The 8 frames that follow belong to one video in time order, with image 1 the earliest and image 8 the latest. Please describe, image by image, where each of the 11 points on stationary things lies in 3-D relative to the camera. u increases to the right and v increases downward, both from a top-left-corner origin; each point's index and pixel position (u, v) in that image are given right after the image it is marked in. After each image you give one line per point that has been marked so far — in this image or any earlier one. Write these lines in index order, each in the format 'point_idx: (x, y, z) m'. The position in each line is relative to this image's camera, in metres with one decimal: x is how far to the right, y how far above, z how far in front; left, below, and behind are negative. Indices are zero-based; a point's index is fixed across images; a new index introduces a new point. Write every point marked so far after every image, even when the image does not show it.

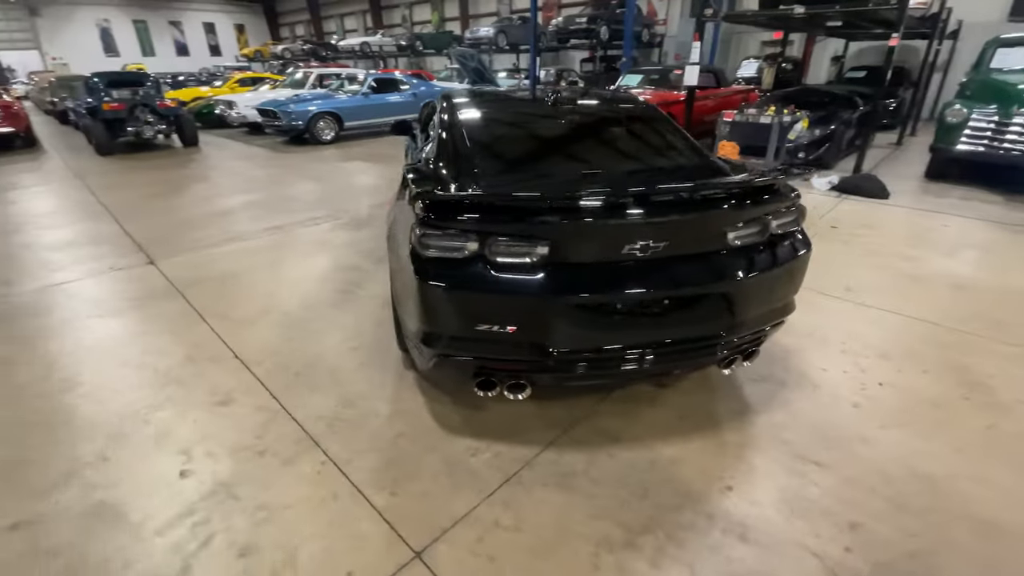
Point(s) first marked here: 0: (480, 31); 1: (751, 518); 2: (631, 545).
0: (-0.9, +7.1, +13.6) m
1: (+0.9, -0.8, +1.8) m
2: (+0.4, -0.9, +1.7) m
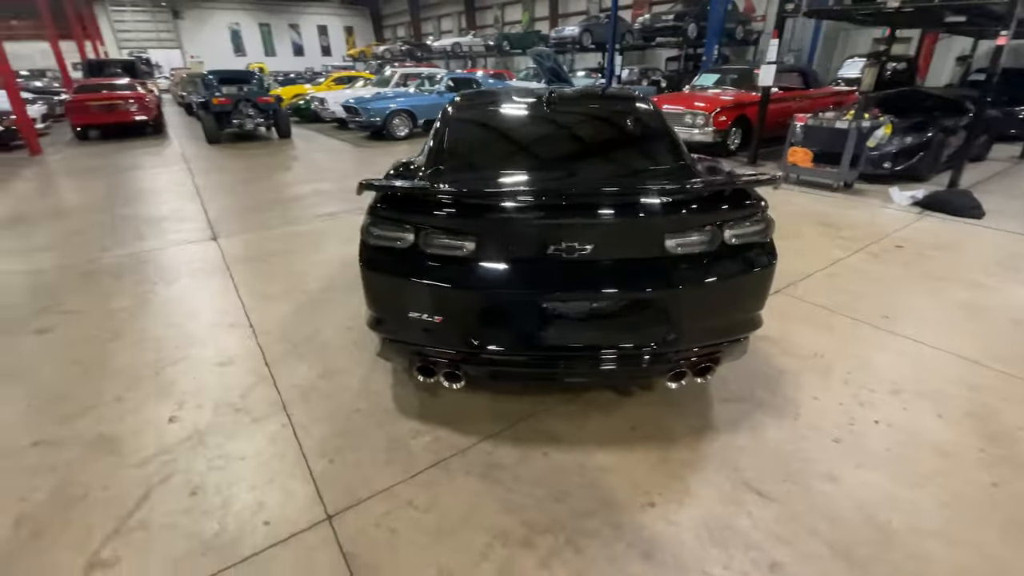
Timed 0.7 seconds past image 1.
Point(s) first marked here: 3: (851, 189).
0: (+1.5, +7.1, +13.6) m
1: (+0.5, -0.9, +1.7) m
2: (+0.1, -0.9, +1.7) m
3: (+4.0, +1.2, +5.8) m
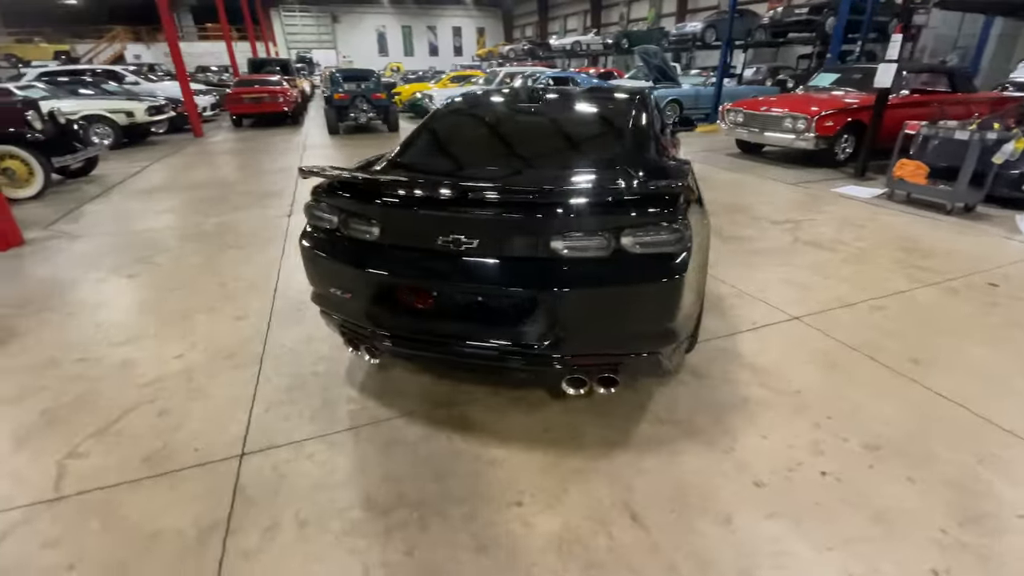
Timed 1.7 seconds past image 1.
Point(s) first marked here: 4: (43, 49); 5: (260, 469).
0: (+4.6, +6.8, +13.0) m
1: (0.0, -0.9, +1.7) m
2: (-0.5, -0.8, +1.8) m
3: (+4.5, +0.7, +4.8) m
4: (-14.8, +7.5, +15.5) m
5: (-1.0, -0.7, +2.0) m
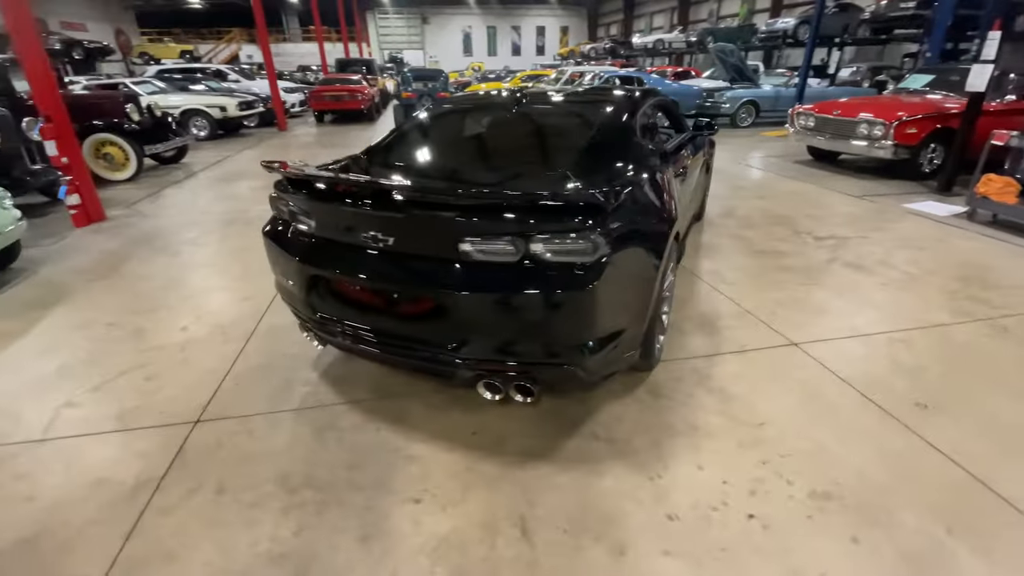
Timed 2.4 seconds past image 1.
0: (+6.5, +6.4, +12.0) m
1: (-0.4, -0.9, +1.7) m
2: (-0.9, -0.8, +1.9) m
3: (+4.6, +0.4, +4.1) m
4: (-12.2, +8.5, +17.6) m
5: (-1.4, -0.7, +2.2) m
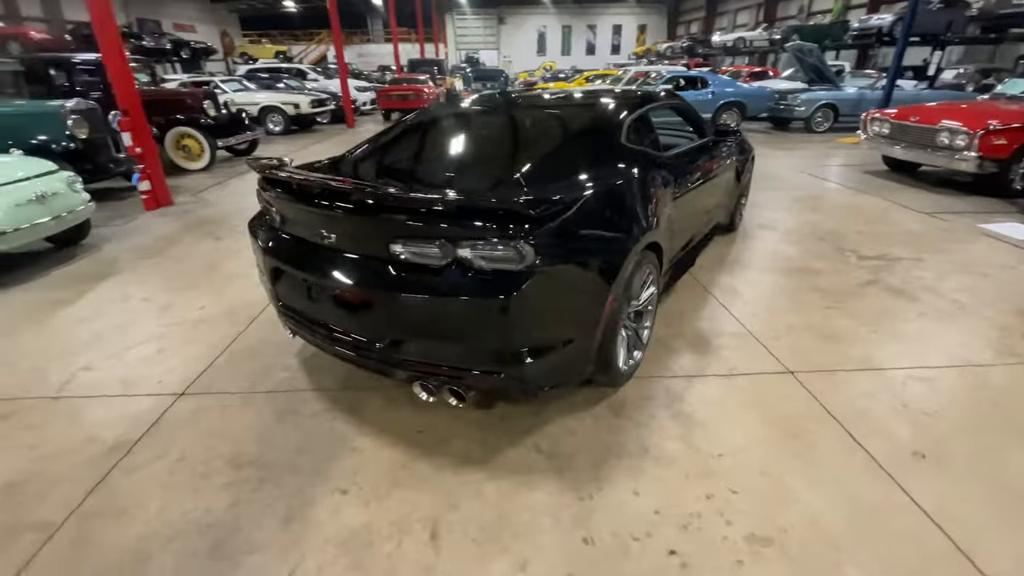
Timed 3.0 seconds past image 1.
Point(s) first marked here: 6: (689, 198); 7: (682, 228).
0: (+8.0, +6.0, +11.0) m
1: (-0.7, -0.8, +1.8) m
2: (-1.1, -0.7, +2.0) m
3: (+4.7, +0.1, +3.4) m
4: (-9.5, +9.3, +19.1) m
5: (-1.6, -0.6, +2.4) m
6: (+1.2, +0.6, +3.2) m
7: (+1.1, +0.4, +3.2) m
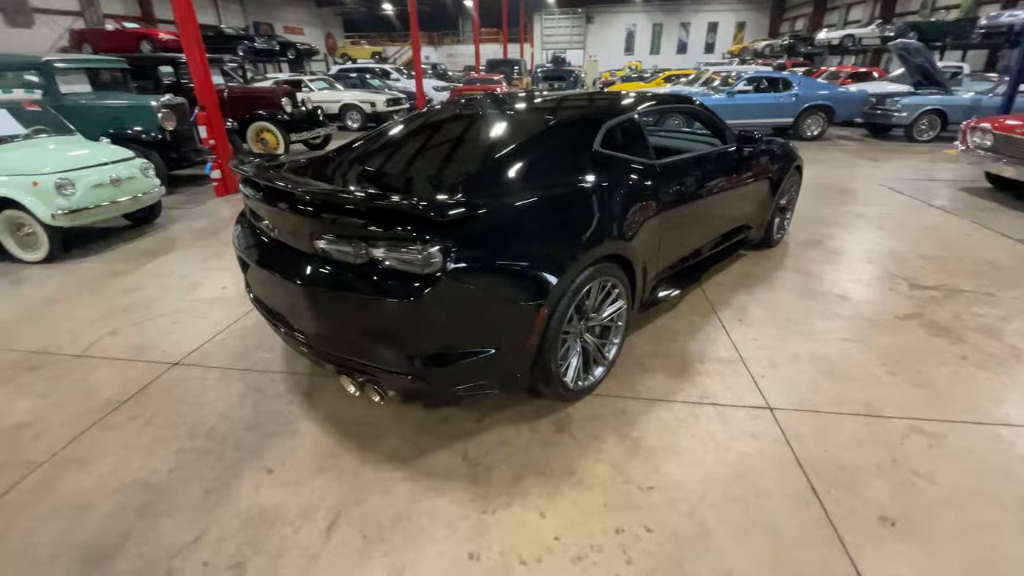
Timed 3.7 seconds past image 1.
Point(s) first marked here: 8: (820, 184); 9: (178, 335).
0: (+9.5, +5.3, +9.5) m
1: (-1.1, -0.8, +1.9) m
2: (-1.4, -0.7, +2.2) m
3: (+4.5, -0.3, +2.6) m
4: (-6.1, +9.8, +20.4) m
5: (-1.8, -0.5, +2.6) m
6: (+1.1, +0.5, +3.0) m
7: (+1.0, +0.3, +3.0) m
8: (+4.0, +1.4, +6.4) m
9: (-2.1, -0.3, +3.0) m
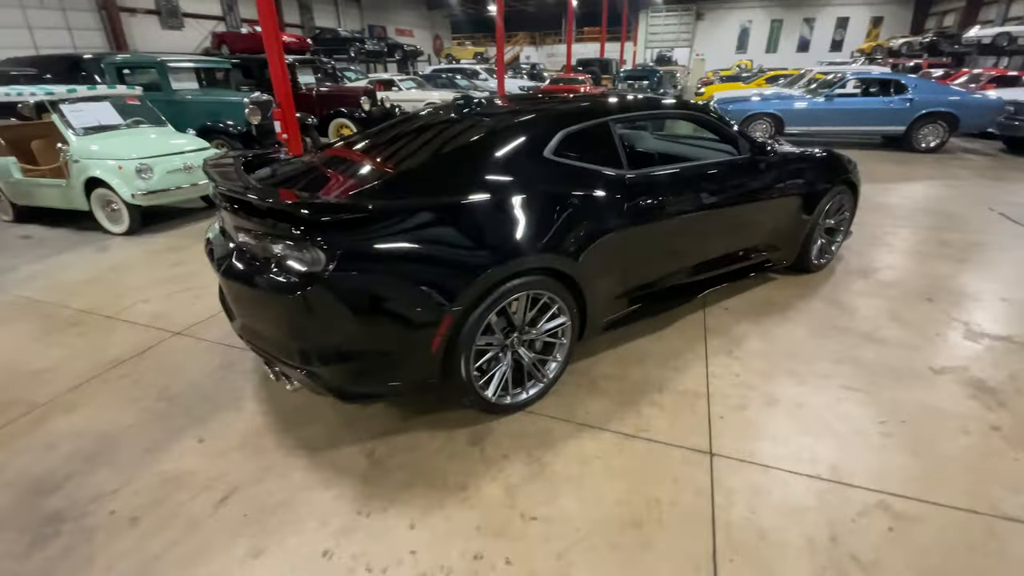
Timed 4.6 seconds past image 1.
0: (+10.9, +4.3, +7.4) m
1: (-1.5, -0.7, +2.1) m
2: (-1.8, -0.6, +2.5) m
3: (+4.2, -0.7, +1.7) m
4: (-1.9, +10.2, +21.1) m
5: (-2.1, -0.3, +3.0) m
6: (+1.0, +0.4, +2.7) m
7: (+0.9, +0.2, +2.7) m
8: (+4.5, +0.9, +5.5) m
9: (-2.2, -0.1, +3.4) m
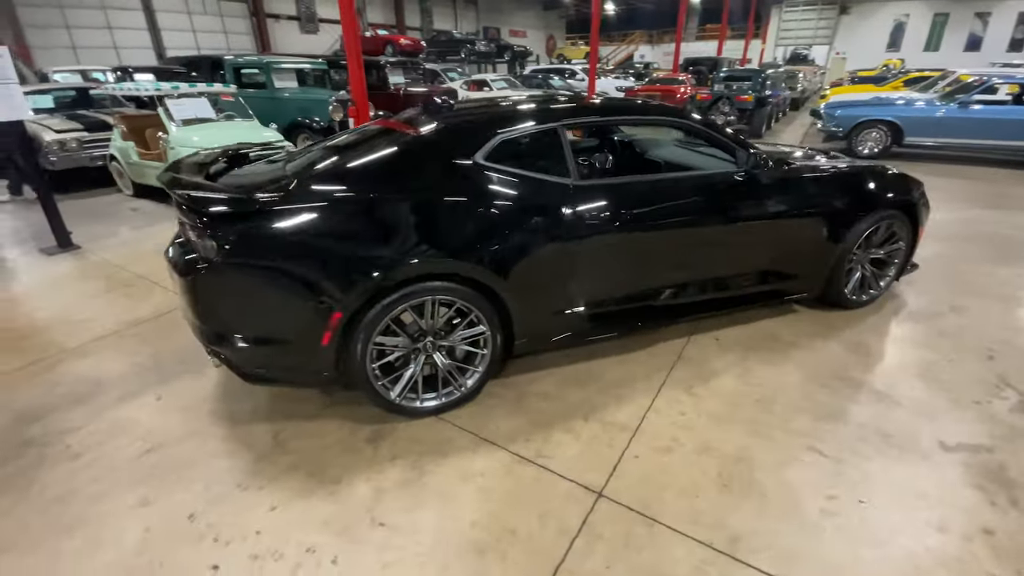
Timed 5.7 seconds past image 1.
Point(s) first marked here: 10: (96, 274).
0: (+11.8, +3.2, +4.9) m
1: (-1.9, -0.6, +2.5) m
2: (-2.1, -0.4, +2.9) m
3: (+3.5, -1.1, +0.8) m
4: (+2.9, +10.1, +20.9) m
5: (-2.2, -0.2, +3.4) m
6: (+0.7, +0.3, +2.5) m
7: (+0.6, +0.1, +2.5) m
8: (+4.8, +0.5, +4.4) m
9: (-2.3, 0.0, +3.8) m
10: (-3.3, +0.1, +3.9) m
